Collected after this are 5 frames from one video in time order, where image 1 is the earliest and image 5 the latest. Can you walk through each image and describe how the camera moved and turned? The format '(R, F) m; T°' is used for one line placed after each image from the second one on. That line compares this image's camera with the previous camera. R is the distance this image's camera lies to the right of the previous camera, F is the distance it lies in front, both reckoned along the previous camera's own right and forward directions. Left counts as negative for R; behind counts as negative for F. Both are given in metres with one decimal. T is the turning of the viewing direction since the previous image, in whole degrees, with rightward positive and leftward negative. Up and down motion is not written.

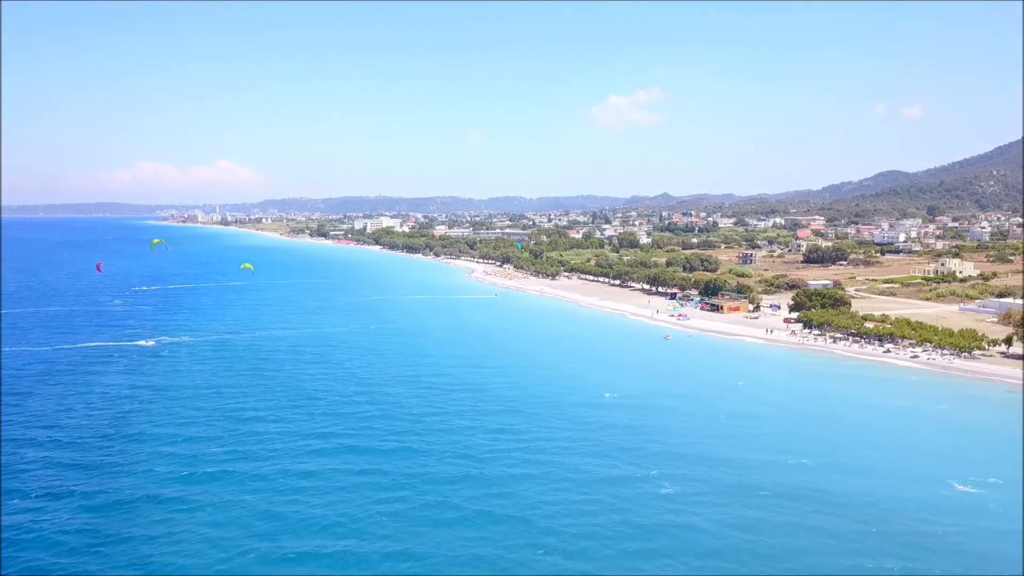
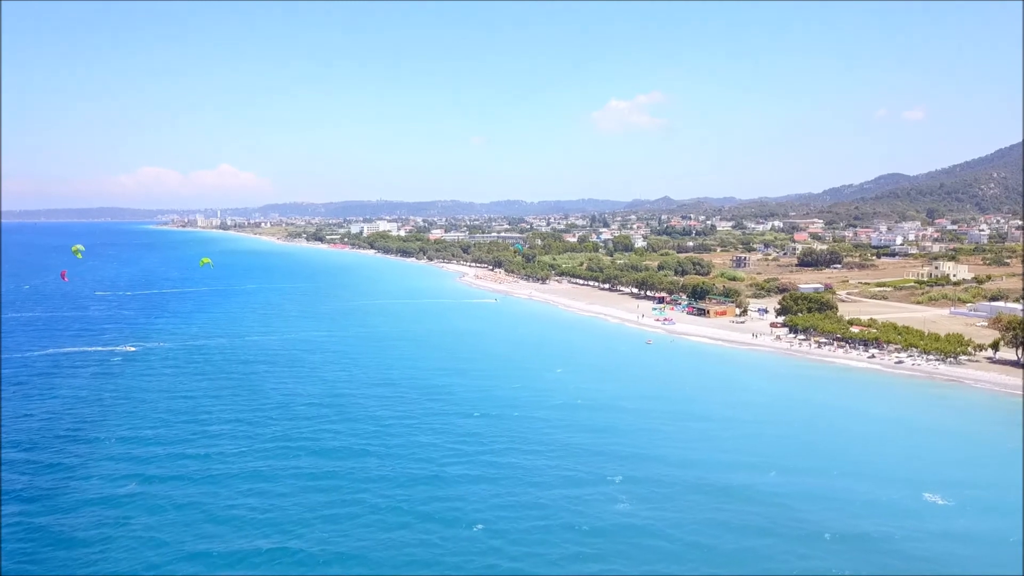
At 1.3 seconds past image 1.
(+1.1, +0.6) m; 0°
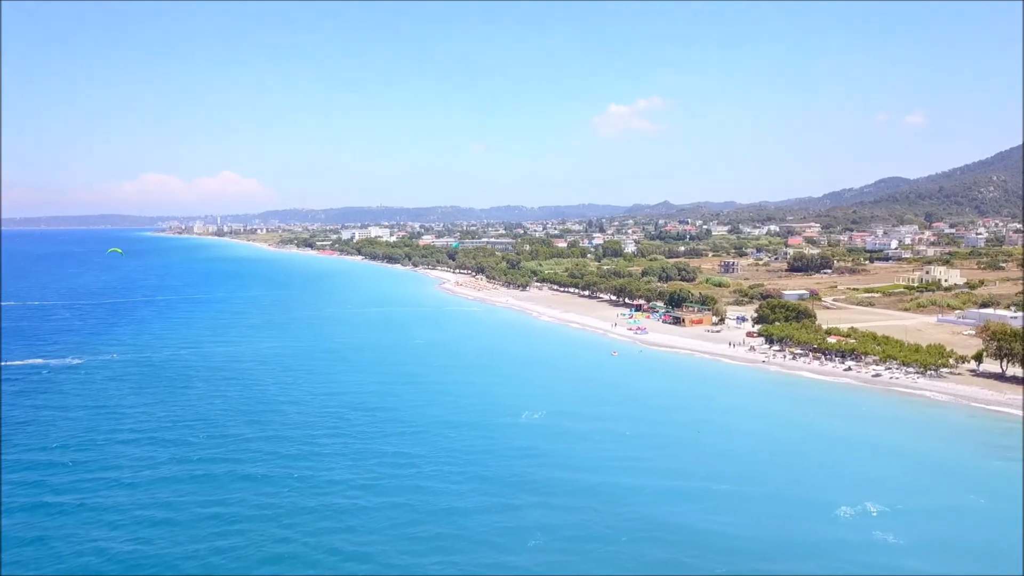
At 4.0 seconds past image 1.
(+2.1, +1.8) m; 0°
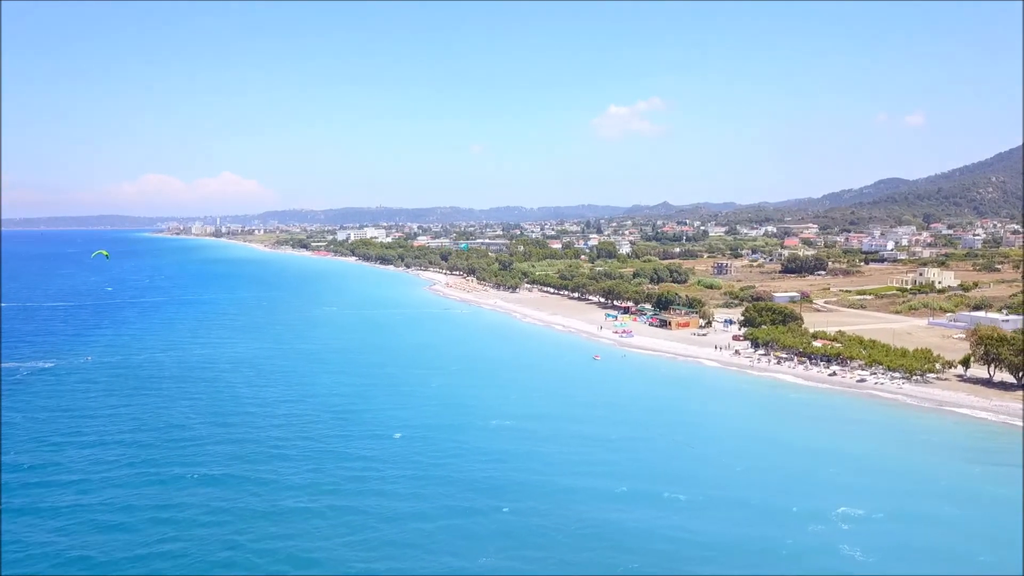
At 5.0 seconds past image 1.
(+1.0, +0.6) m; 0°
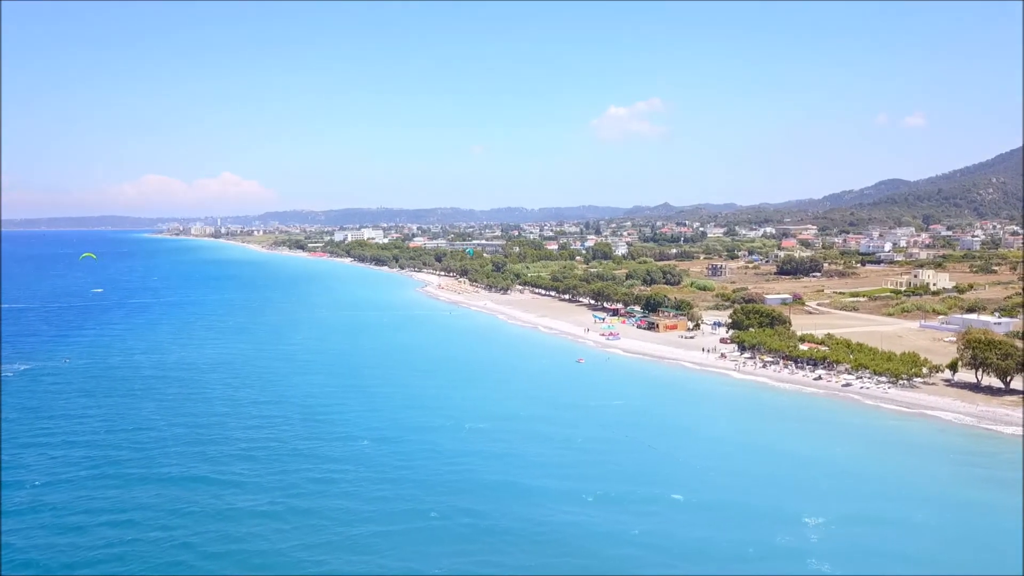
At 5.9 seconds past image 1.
(+0.9, +0.5) m; 0°
